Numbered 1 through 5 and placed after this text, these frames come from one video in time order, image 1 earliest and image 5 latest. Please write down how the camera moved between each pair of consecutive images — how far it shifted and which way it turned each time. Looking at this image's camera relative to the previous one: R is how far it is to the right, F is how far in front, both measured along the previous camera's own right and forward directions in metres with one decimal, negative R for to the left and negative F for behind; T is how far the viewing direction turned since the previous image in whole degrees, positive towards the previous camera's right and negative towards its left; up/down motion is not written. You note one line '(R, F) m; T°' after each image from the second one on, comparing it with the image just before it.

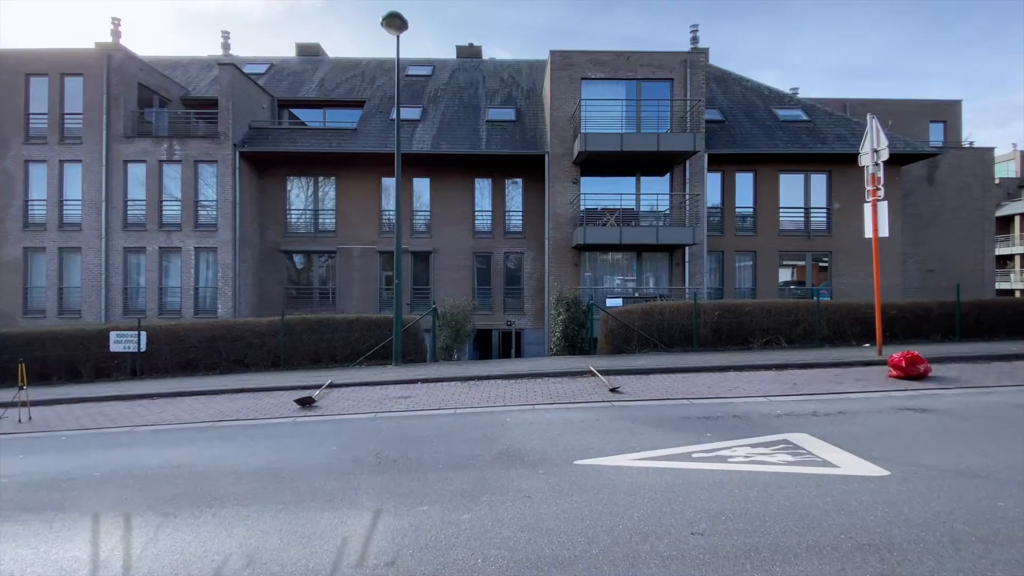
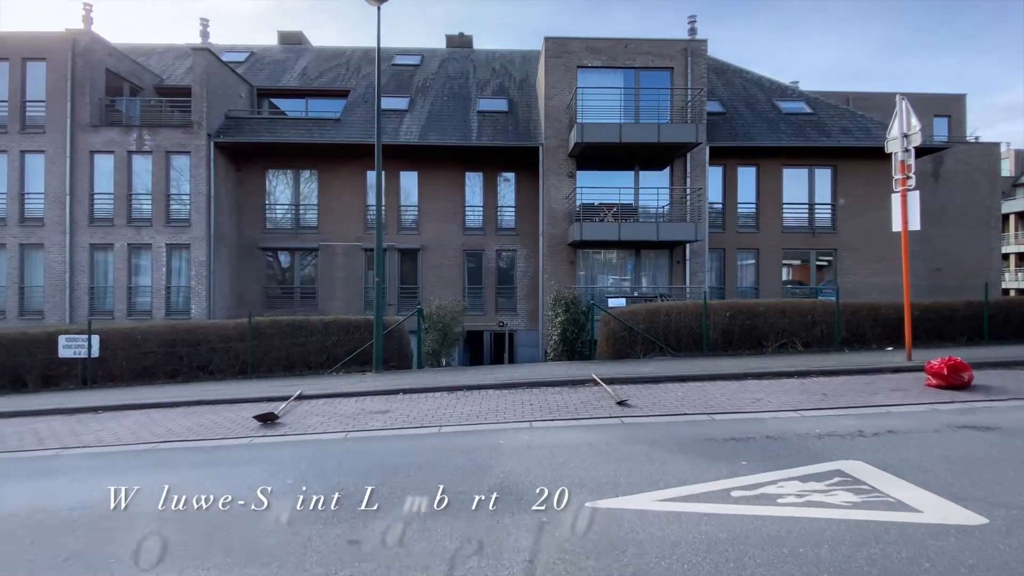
(0.0, +0.8) m; +1°
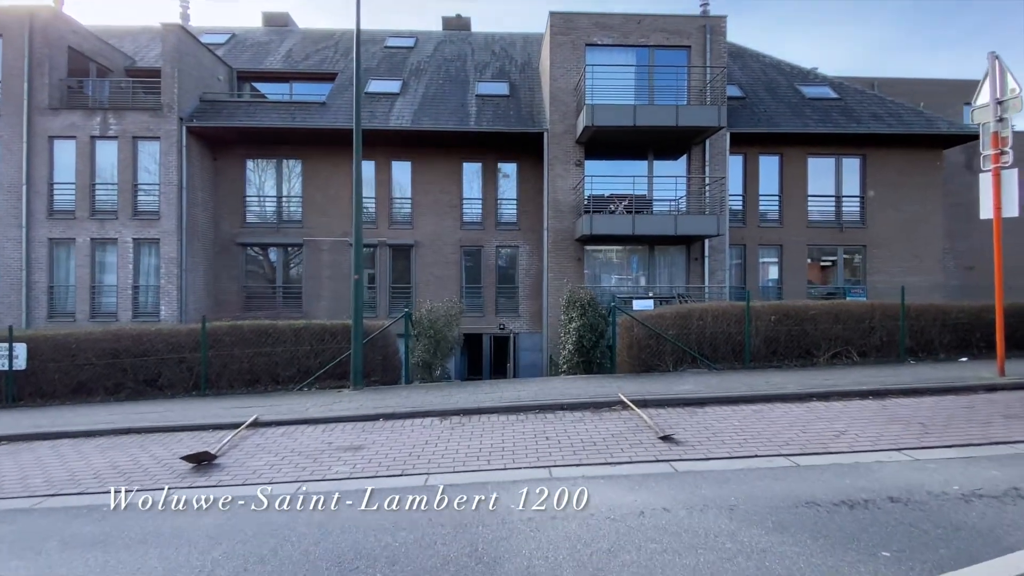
(-0.1, +1.3) m; 0°
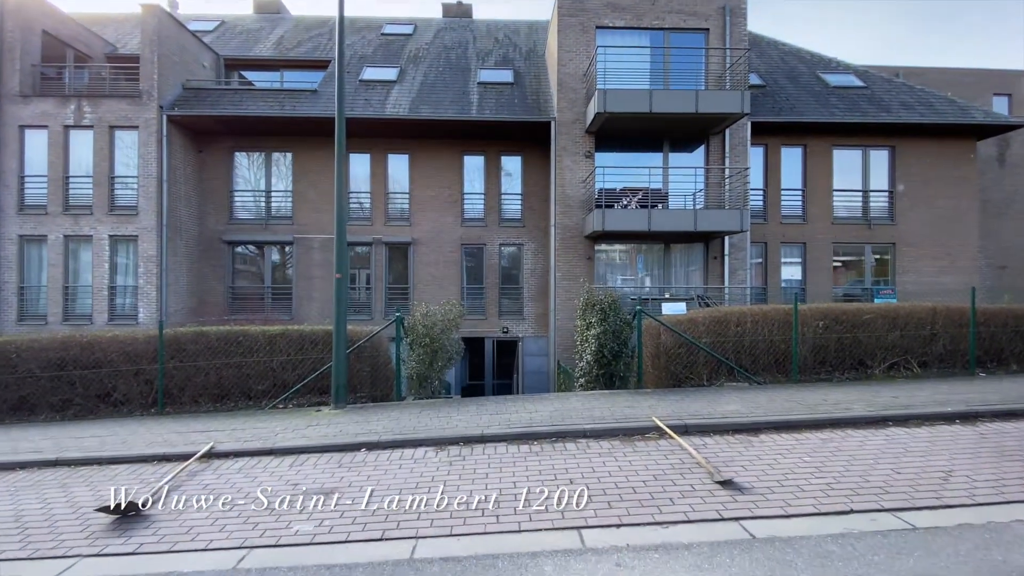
(-0.1, +1.0) m; 0°
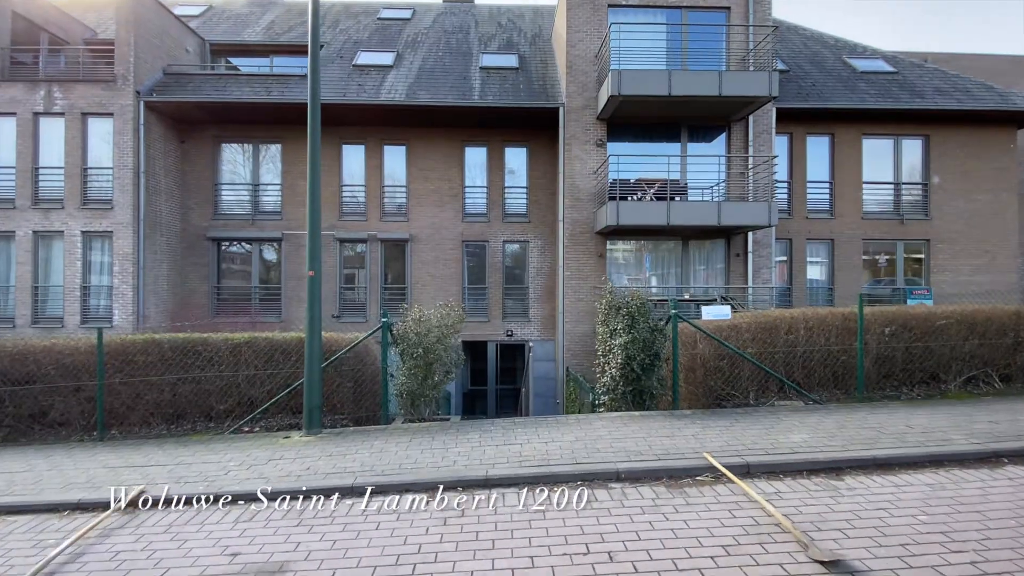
(-0.1, +1.0) m; 0°
